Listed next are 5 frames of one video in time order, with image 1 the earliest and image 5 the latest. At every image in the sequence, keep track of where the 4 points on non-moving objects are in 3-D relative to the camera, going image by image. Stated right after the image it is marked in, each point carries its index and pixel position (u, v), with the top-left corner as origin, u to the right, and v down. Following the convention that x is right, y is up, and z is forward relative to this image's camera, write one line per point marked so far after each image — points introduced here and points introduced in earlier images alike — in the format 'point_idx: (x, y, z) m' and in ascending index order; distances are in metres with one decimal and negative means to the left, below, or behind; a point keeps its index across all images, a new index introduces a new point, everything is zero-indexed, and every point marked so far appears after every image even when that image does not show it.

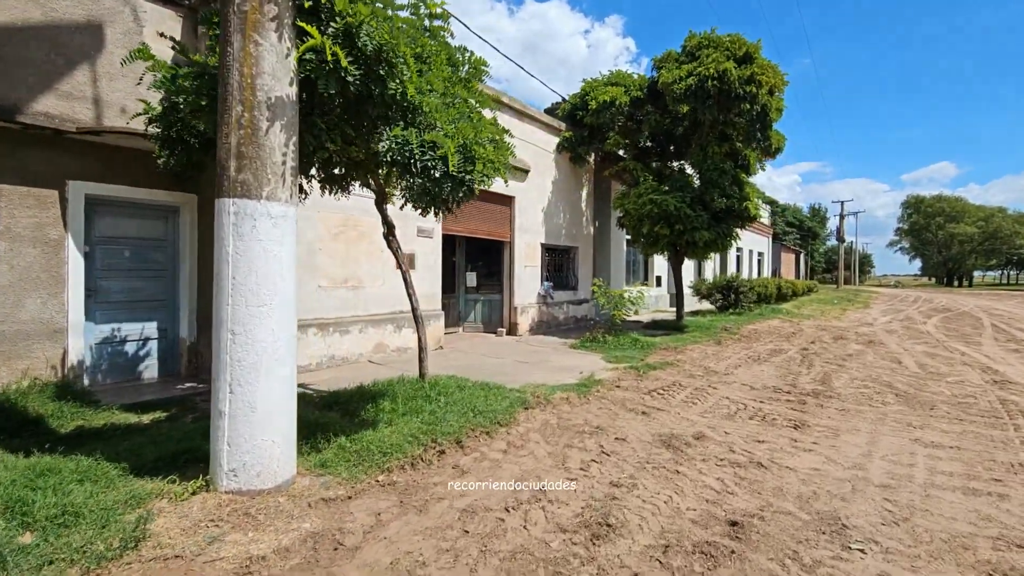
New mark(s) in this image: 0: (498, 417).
0: (-0.2, -1.2, +5.1) m
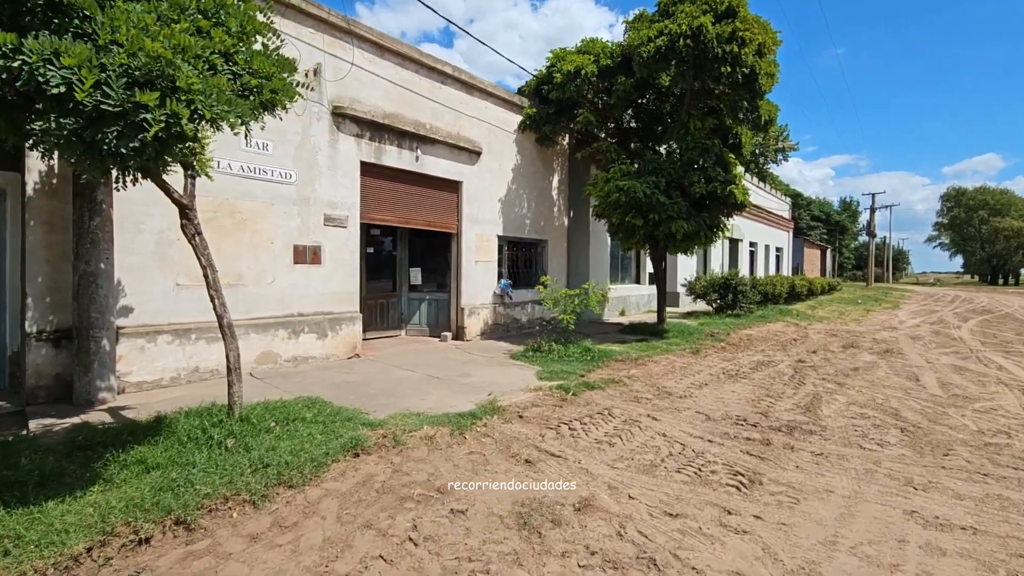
0: (-1.4, -1.2, +3.6) m
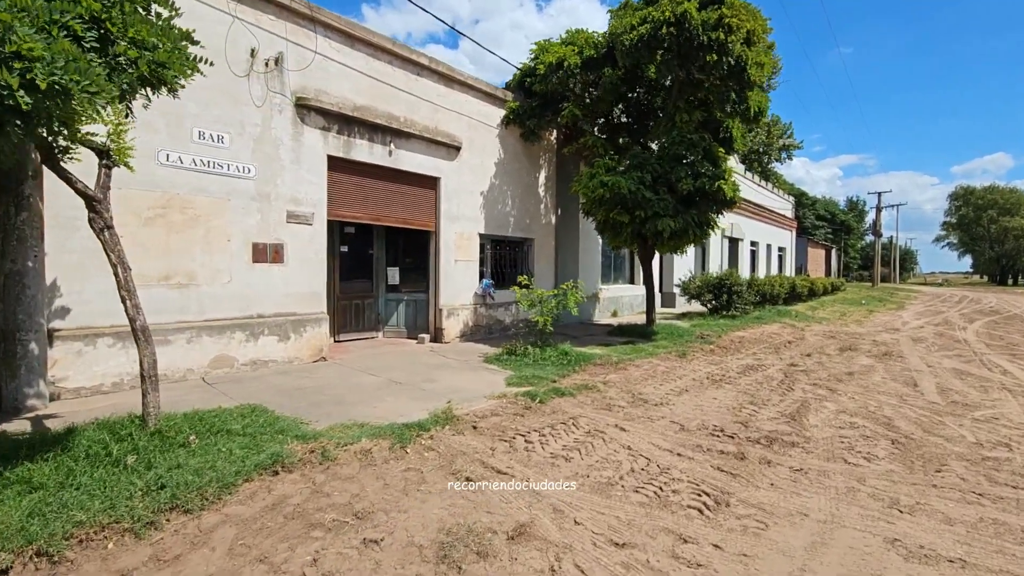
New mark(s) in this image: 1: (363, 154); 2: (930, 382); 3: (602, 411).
0: (-1.9, -1.2, +3.2) m
1: (-2.3, +2.0, +8.5) m
2: (+6.1, -1.4, +8.2) m
3: (+0.9, -1.3, +5.7) m
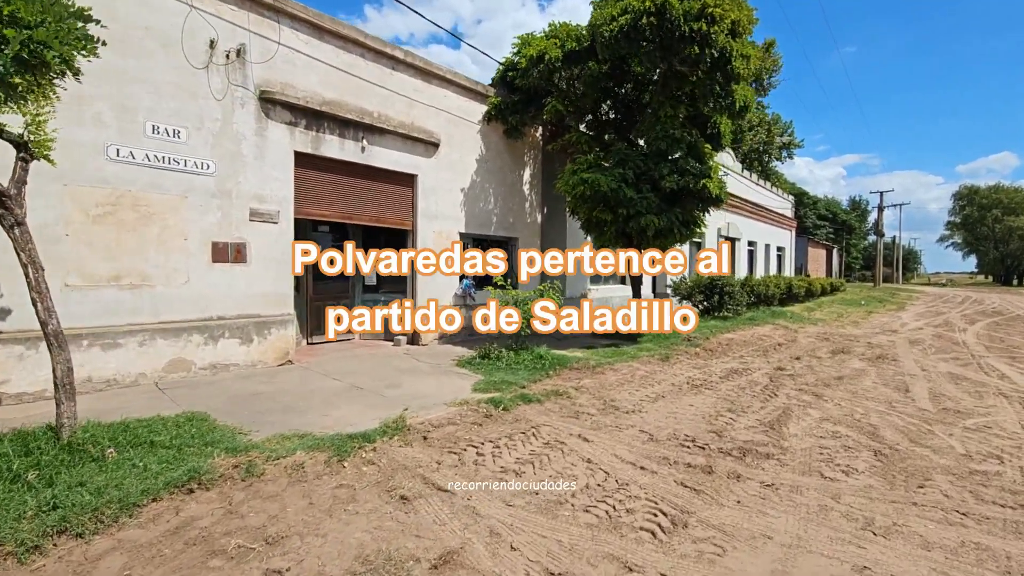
0: (-2.2, -1.2, +2.9) m
1: (-2.6, +2.0, +8.2) m
2: (+5.8, -1.4, +7.8) m
3: (+0.6, -1.3, +5.4) m
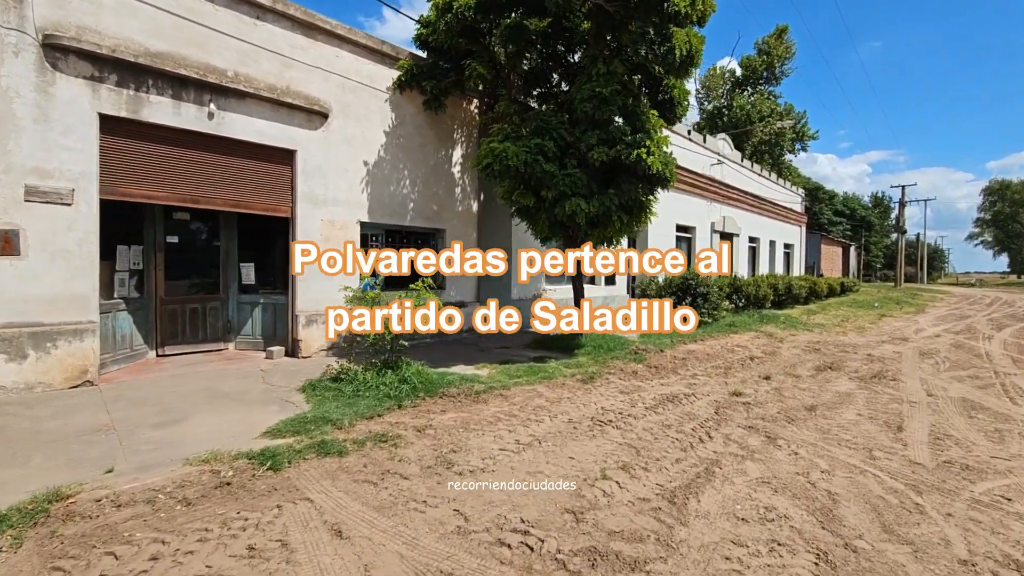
0: (-3.9, -1.2, +1.2) m
1: (-4.1, +2.0, +6.5) m
2: (+4.3, -1.4, +5.9) m
3: (-1.0, -1.3, +3.6) m
